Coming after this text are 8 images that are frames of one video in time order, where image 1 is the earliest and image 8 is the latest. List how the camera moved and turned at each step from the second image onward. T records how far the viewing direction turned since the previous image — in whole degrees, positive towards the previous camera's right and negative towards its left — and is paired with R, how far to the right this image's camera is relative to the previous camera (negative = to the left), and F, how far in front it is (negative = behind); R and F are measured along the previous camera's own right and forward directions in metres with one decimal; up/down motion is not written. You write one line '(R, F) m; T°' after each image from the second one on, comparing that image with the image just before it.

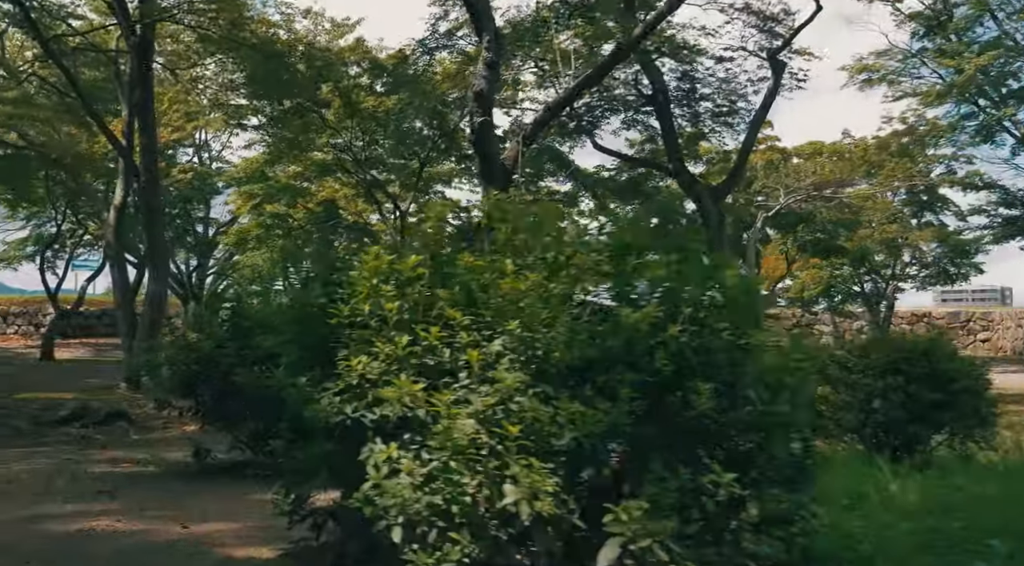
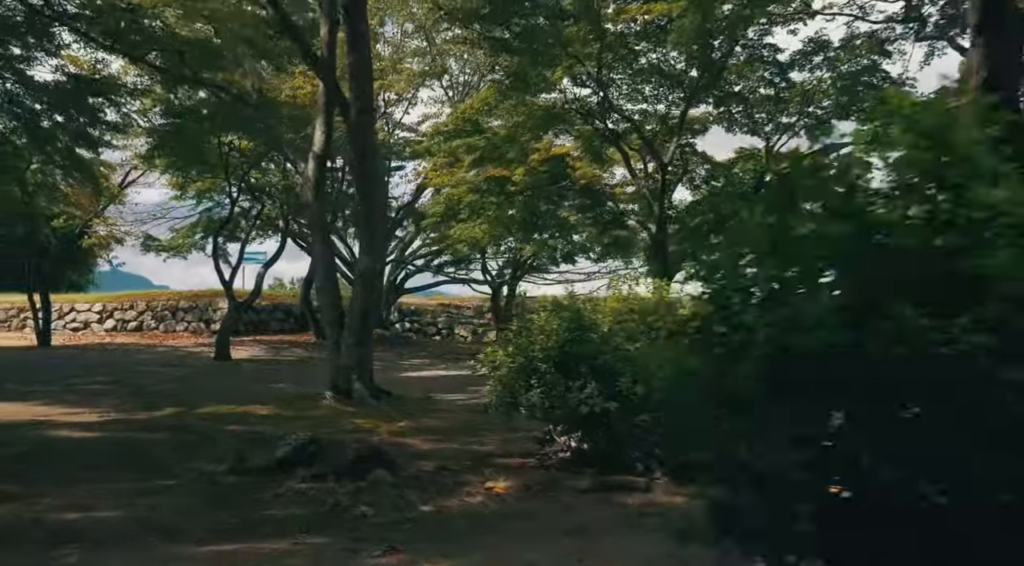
(-2.6, +4.4) m; -9°
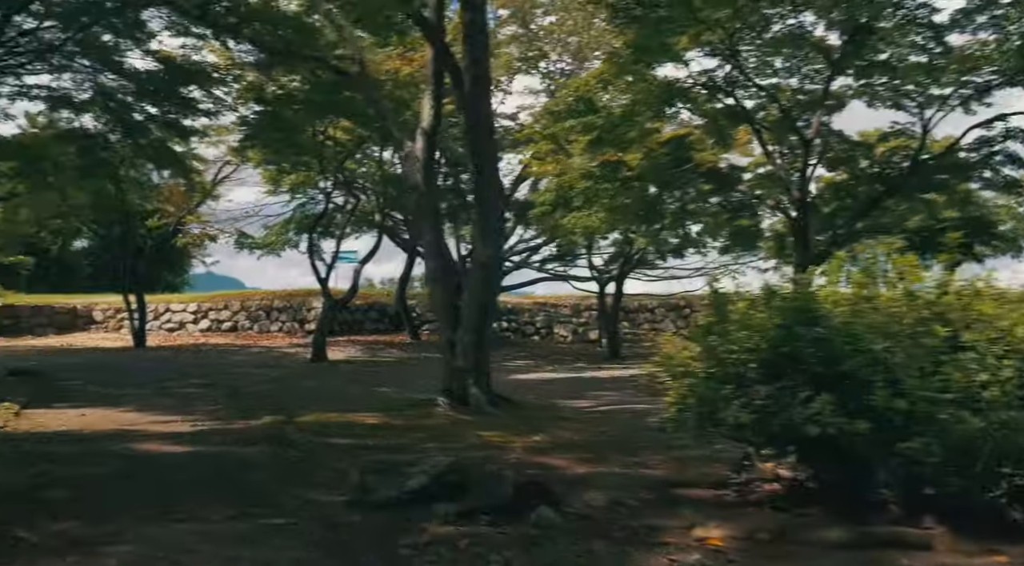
(-0.6, +1.4) m; -5°
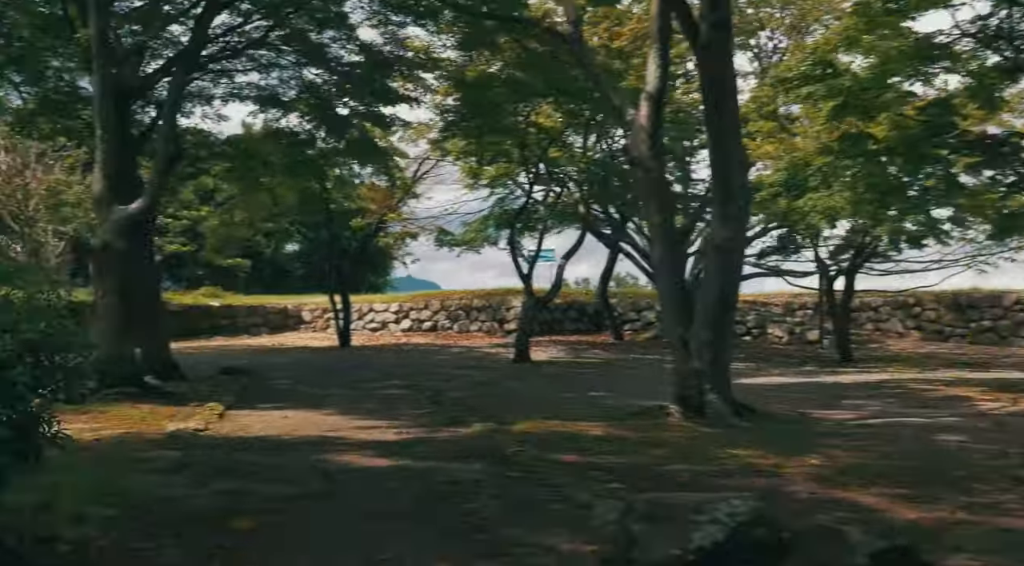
(-0.5, +1.3) m; -12°
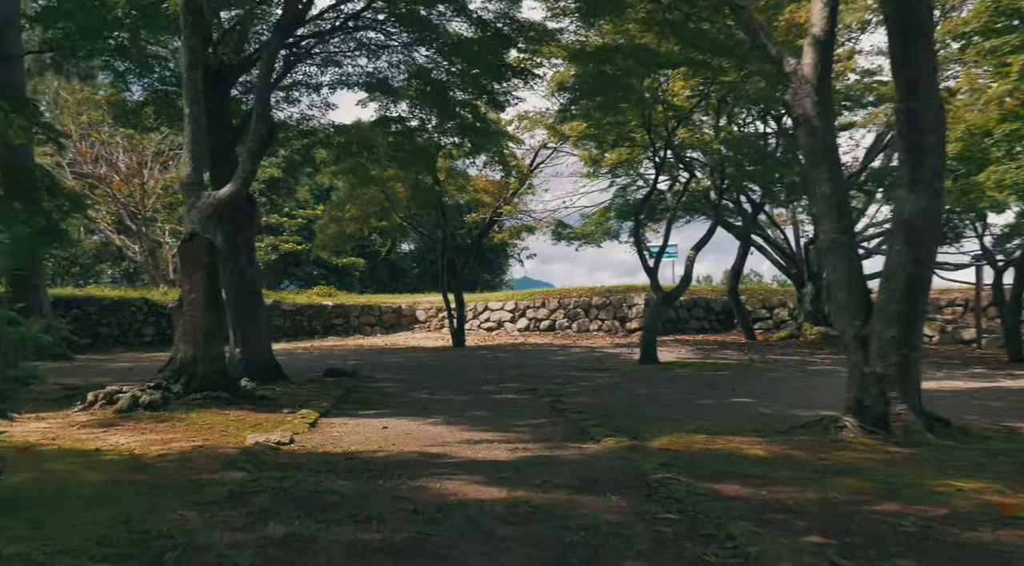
(-0.1, +1.4) m; -7°
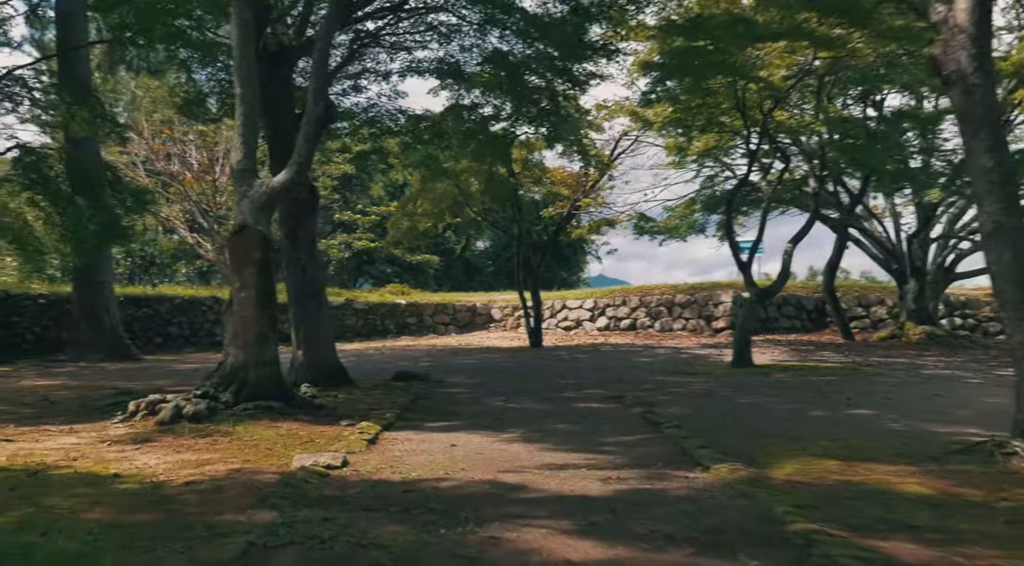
(-0.1, +1.1) m; -5°
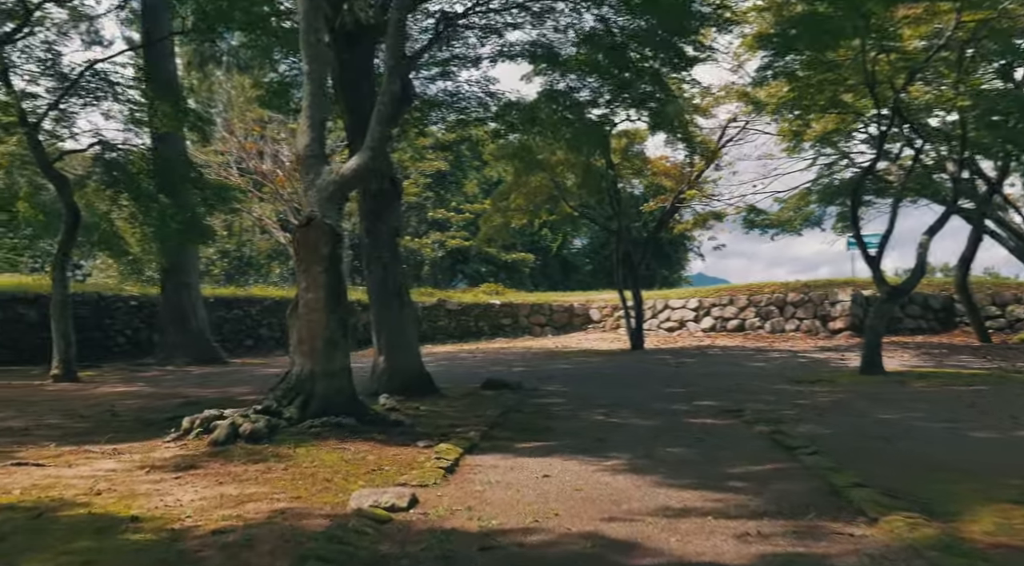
(0.0, +1.1) m; -6°
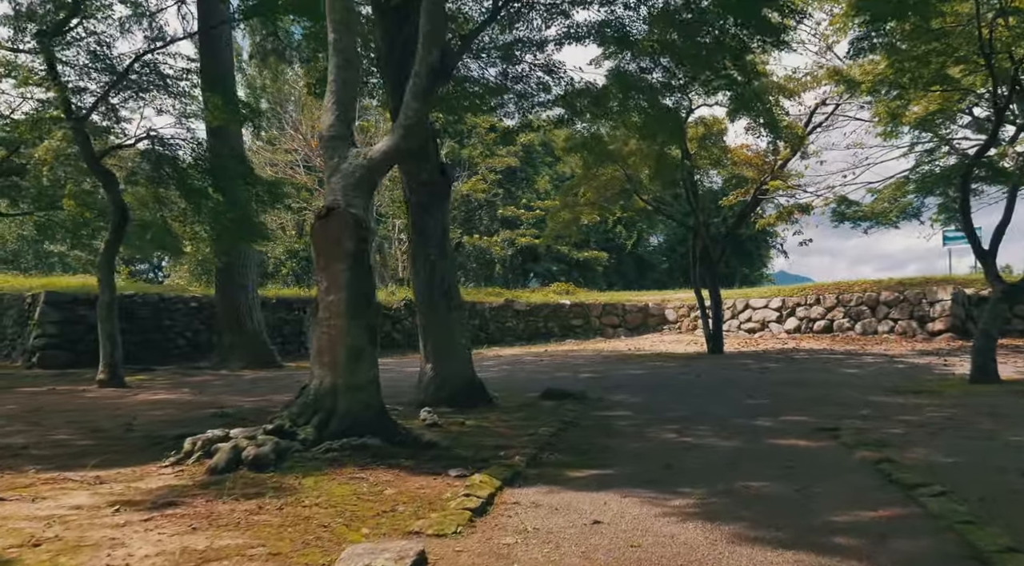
(+0.2, +1.1) m; -5°
